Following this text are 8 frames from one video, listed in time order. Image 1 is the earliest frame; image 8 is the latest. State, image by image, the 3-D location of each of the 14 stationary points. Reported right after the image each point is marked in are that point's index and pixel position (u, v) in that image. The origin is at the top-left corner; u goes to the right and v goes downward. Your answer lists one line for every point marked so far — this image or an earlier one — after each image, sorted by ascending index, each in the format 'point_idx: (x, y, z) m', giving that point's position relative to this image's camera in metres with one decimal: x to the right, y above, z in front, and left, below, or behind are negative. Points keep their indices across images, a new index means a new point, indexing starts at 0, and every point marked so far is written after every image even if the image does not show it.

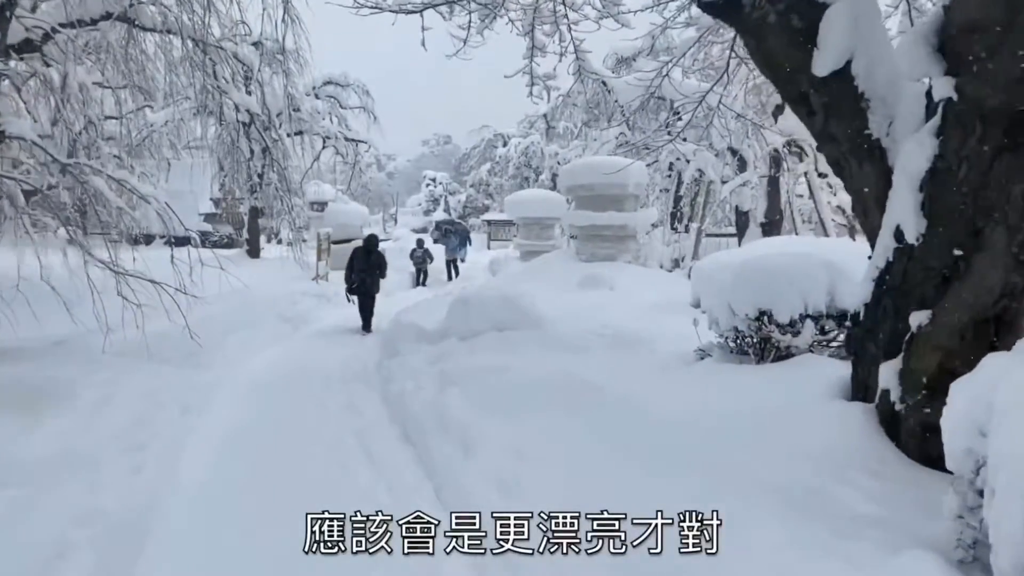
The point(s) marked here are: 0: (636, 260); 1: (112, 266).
0: (+1.2, +0.3, +7.6) m
1: (-2.7, +0.1, +5.4) m
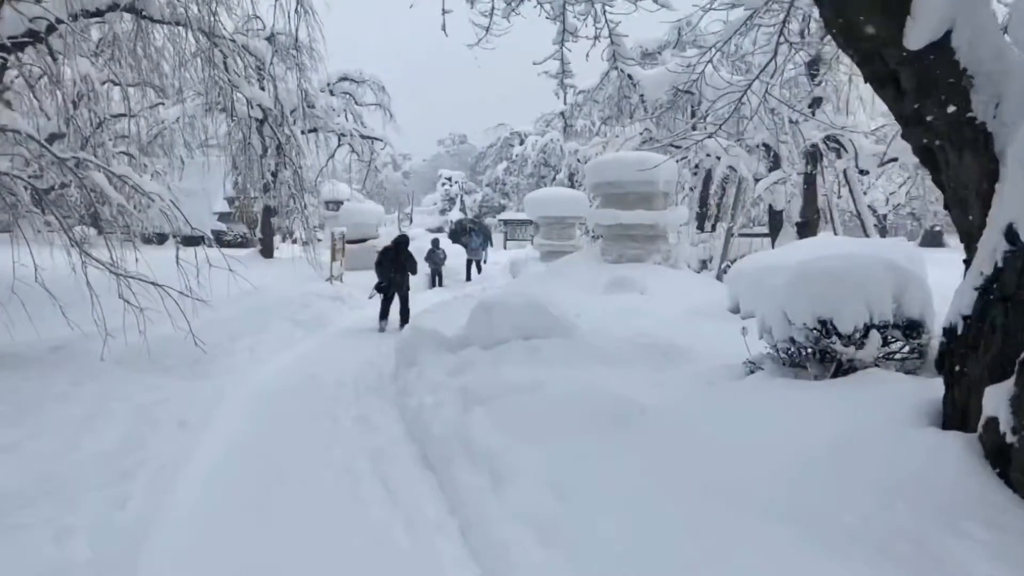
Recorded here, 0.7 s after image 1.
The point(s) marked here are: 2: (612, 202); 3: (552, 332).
0: (+1.4, +0.2, +7.2) m
1: (-2.5, +0.1, +5.0) m
2: (+0.9, +0.8, +7.2) m
3: (+0.2, -0.2, +4.2) m
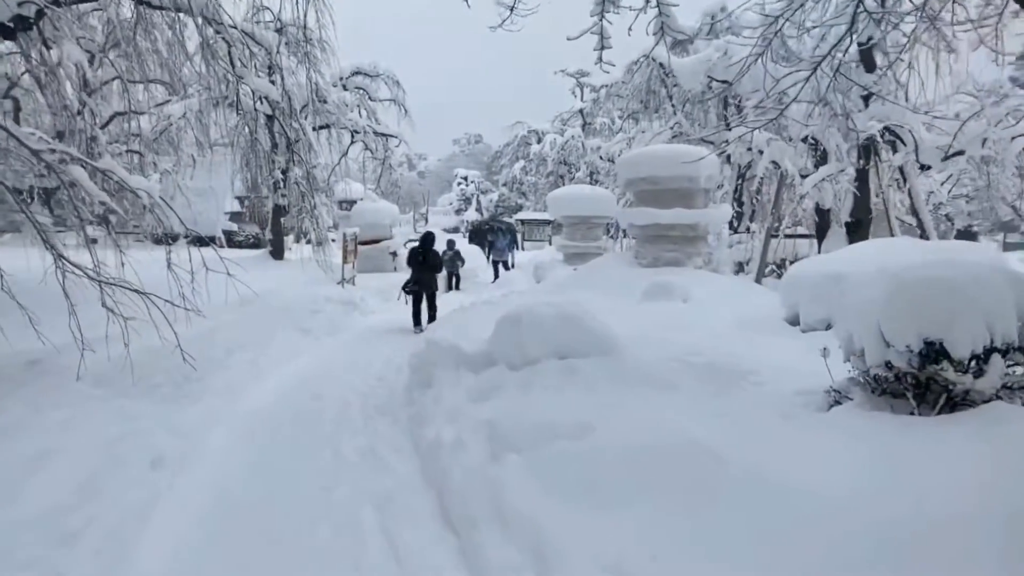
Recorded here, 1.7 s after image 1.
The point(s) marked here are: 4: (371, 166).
0: (+1.6, +0.2, +6.5) m
1: (-2.4, +0.1, +4.5) m
2: (+1.1, +0.7, +6.5) m
3: (+0.4, -0.3, +3.6) m
4: (-2.2, +1.9, +12.5) m
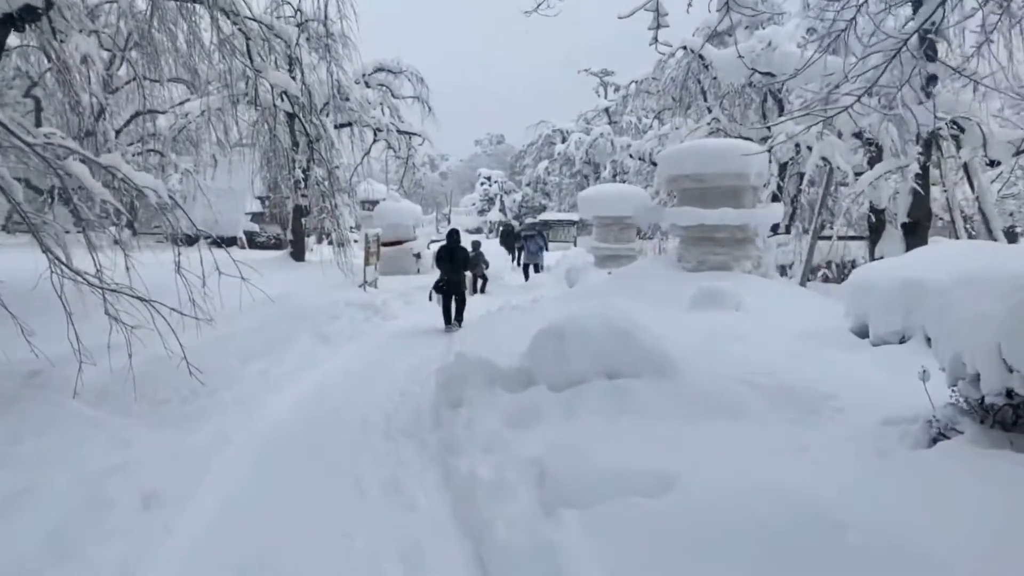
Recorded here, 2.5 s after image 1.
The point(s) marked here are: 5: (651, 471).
0: (+1.8, +0.1, +6.0) m
1: (-2.2, 0.0, +4.1) m
2: (+1.4, +0.7, +6.1) m
3: (+0.5, -0.3, +3.2) m
4: (-1.8, +1.9, +12.2) m
5: (+0.4, -0.5, +2.4) m
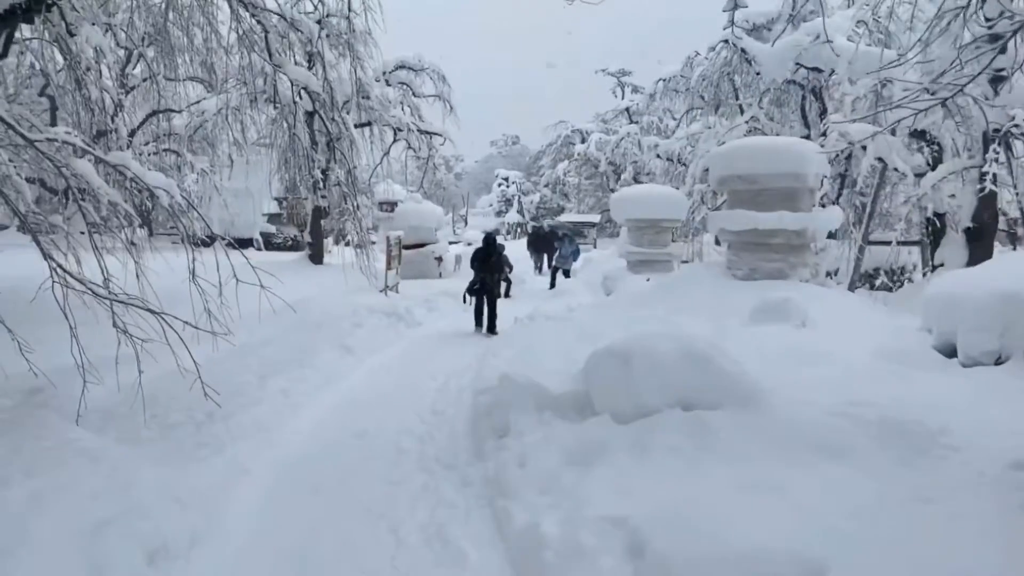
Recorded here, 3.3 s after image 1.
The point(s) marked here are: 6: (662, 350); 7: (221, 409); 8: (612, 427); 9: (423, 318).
0: (+2.1, +0.1, +5.6) m
1: (-1.9, 0.0, +3.7) m
2: (+1.6, +0.6, +5.6) m
3: (+0.7, -0.4, +2.8) m
4: (-1.5, +1.8, +11.8) m
5: (+0.6, -0.6, +2.0) m
6: (+0.6, -0.2, +3.0) m
7: (-1.4, -0.6, +3.9) m
8: (+0.4, -0.5, +2.9) m
9: (-1.0, -0.3, +8.6) m
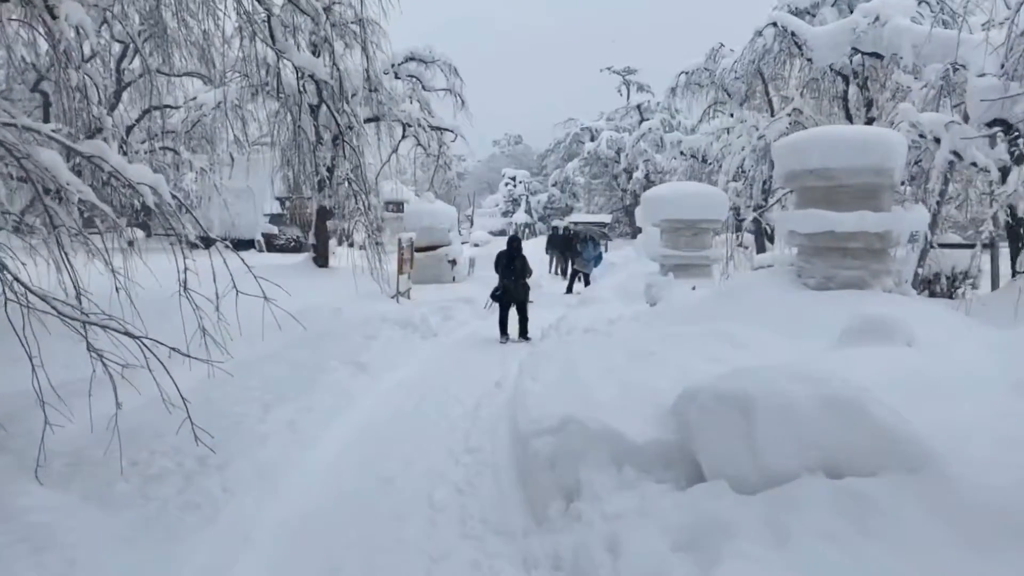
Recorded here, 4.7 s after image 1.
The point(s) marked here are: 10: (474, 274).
0: (+2.3, 0.0, +4.9) m
1: (-1.7, -0.1, +3.0) m
2: (+1.9, +0.5, +4.9) m
3: (+1.0, -0.5, +2.1) m
4: (-1.2, +1.7, +11.1) m
5: (+0.8, -0.7, +1.3) m
6: (+0.8, -0.3, +2.3) m
7: (-1.2, -0.7, +3.2) m
8: (+0.6, -0.6, +2.2) m
9: (-0.7, -0.4, +7.9) m
10: (-0.7, +0.2, +13.7) m
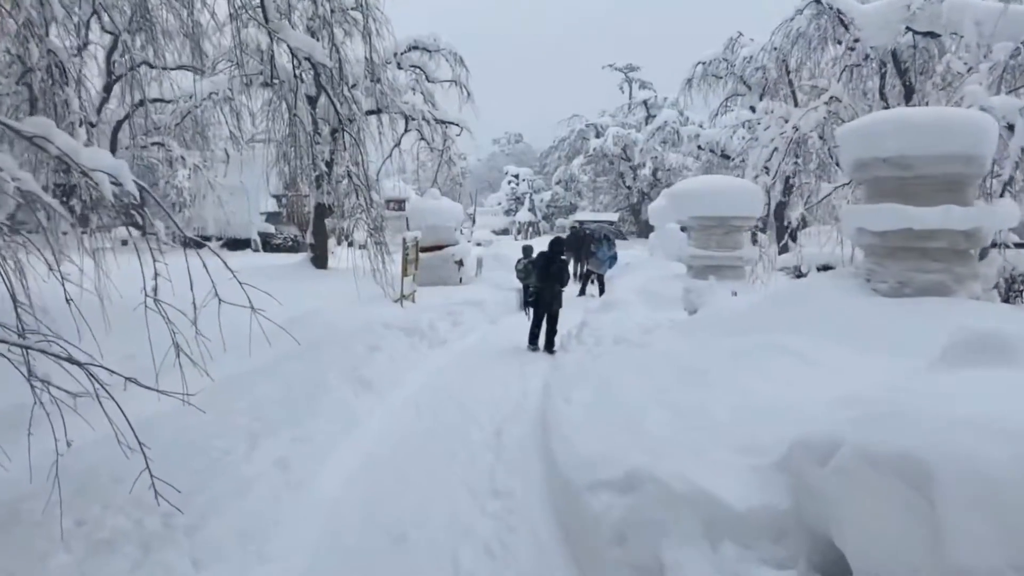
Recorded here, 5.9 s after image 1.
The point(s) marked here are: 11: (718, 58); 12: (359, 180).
0: (+2.5, 0.0, +4.2) m
1: (-1.6, -0.1, +2.4) m
2: (+2.0, +0.5, +4.3) m
3: (+1.1, -0.5, +1.4) m
4: (-1.1, +1.7, +10.4) m
5: (+1.0, -0.7, +0.7) m
6: (+1.0, -0.3, +1.7) m
7: (-1.0, -0.7, +2.6) m
8: (+0.7, -0.6, +1.5) m
9: (-0.6, -0.4, +7.3) m
10: (-0.5, +0.2, +13.0) m
11: (+3.4, +3.7, +12.9) m
12: (-0.9, +0.7, +4.7) m
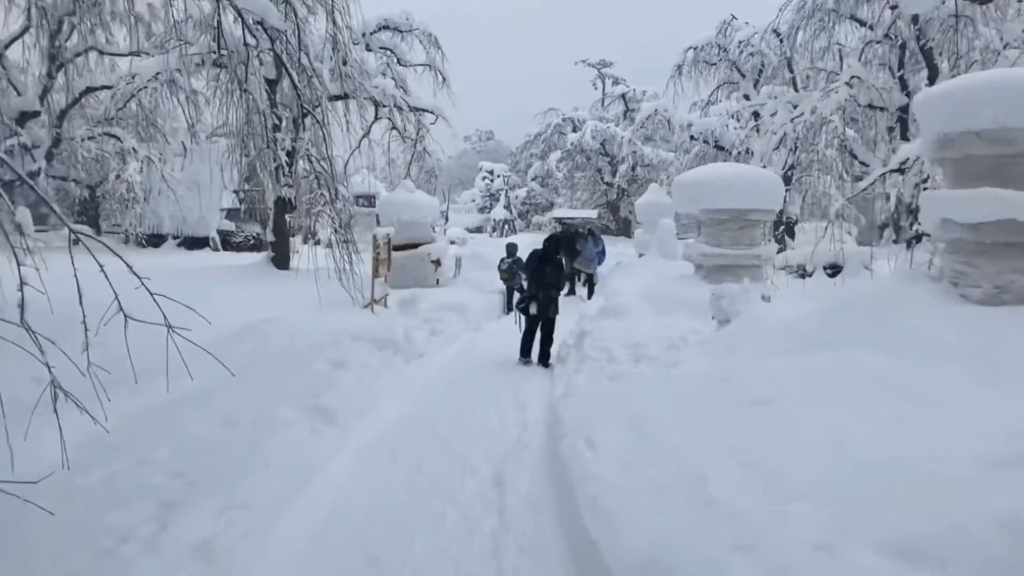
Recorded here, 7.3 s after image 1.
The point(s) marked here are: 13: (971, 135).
0: (+2.5, 0.0, +3.4) m
1: (-1.5, -0.2, +1.4) m
2: (+2.0, +0.5, +3.4) m
3: (+1.2, -0.5, +0.5) m
4: (-1.3, +1.7, +9.5) m
5: (+1.1, -0.8, -0.2) m
6: (+1.1, -0.4, +0.8) m
7: (-1.0, -0.7, +1.6) m
8: (+0.9, -0.6, +0.6) m
9: (-0.7, -0.5, +6.4) m
10: (-0.8, +0.2, +12.1) m
11: (+3.0, +3.7, +12.1) m
12: (-0.9, +0.6, +3.7) m
13: (+1.9, +0.6, +3.3) m
